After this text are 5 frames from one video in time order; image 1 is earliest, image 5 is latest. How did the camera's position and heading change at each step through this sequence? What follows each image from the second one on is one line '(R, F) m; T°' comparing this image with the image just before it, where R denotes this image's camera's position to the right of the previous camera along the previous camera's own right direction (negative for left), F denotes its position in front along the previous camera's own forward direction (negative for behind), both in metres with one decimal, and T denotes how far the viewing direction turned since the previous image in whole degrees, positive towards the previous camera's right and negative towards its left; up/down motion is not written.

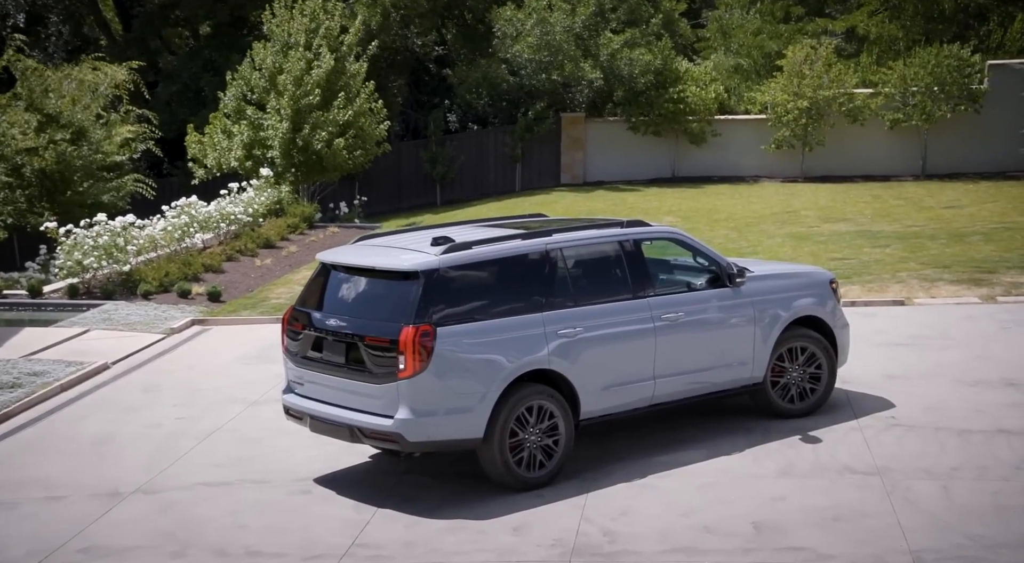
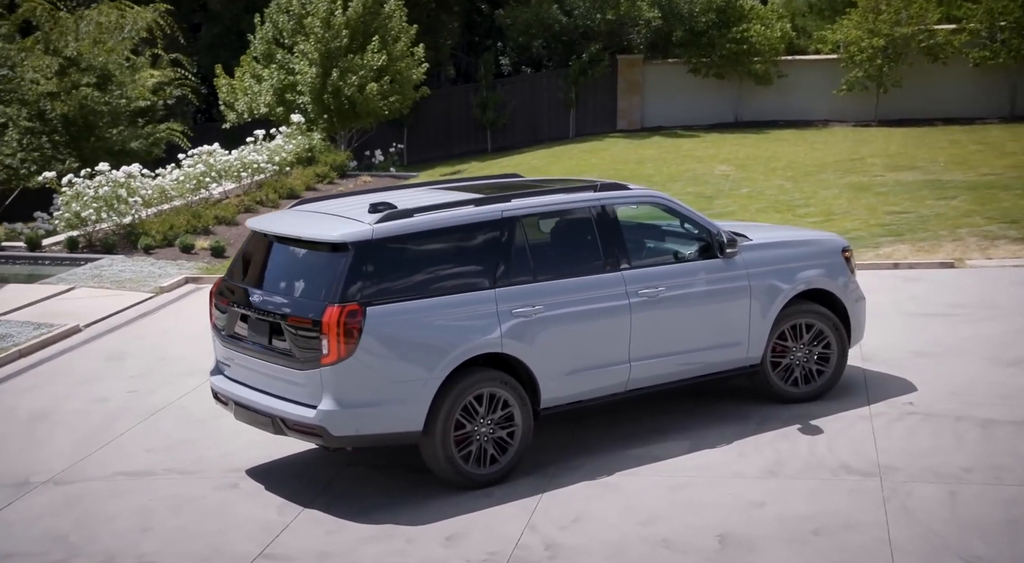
(+0.8, +1.0) m; -4°
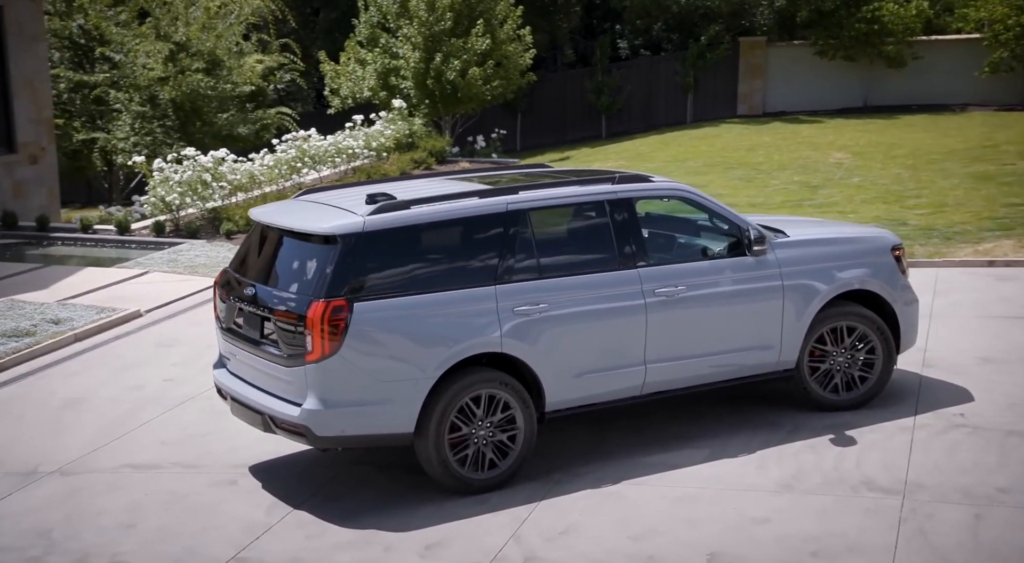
(+0.8, +0.4) m; -7°
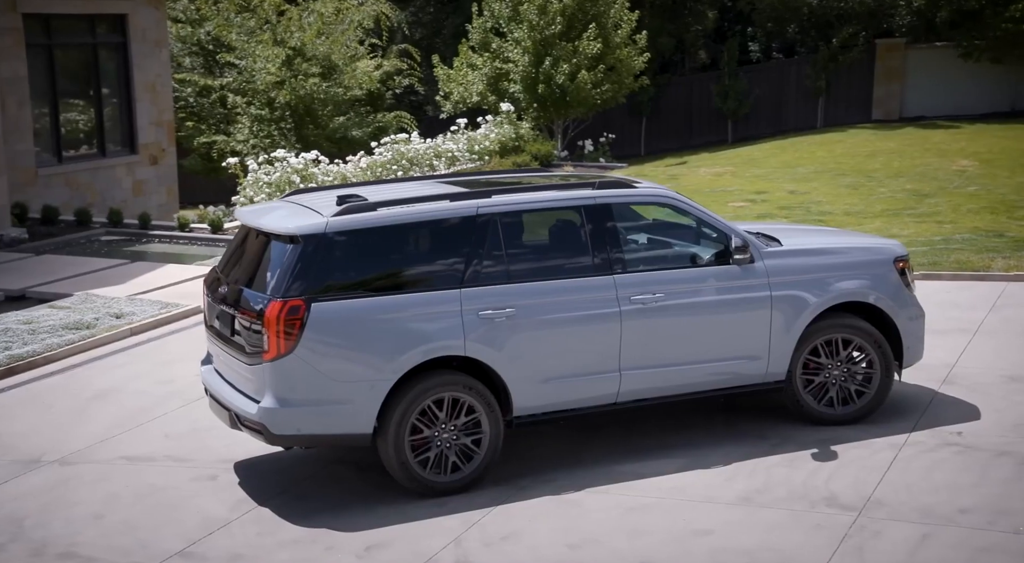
(+1.2, +0.2) m; -8°
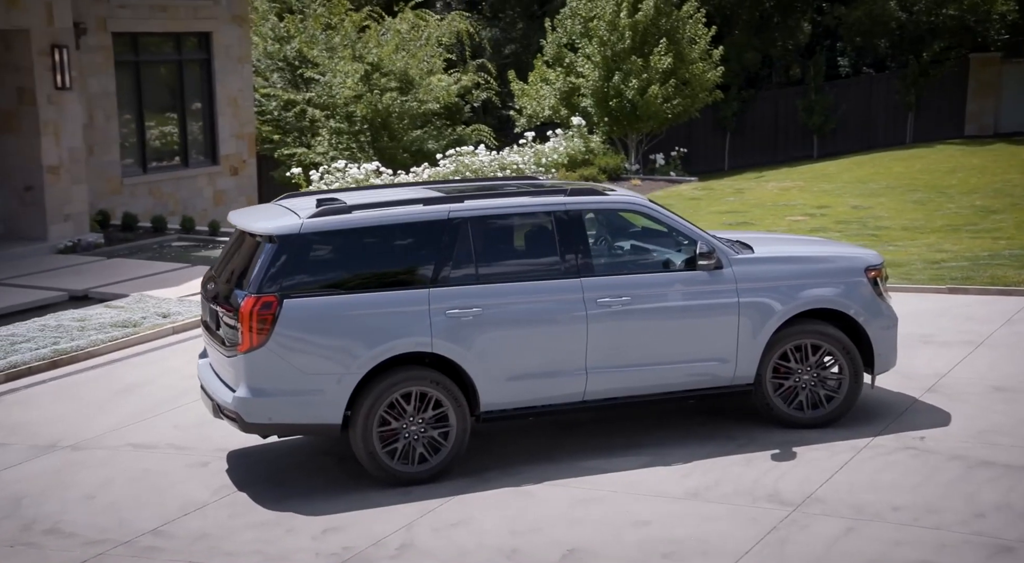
(+0.9, -0.2) m; -6°
